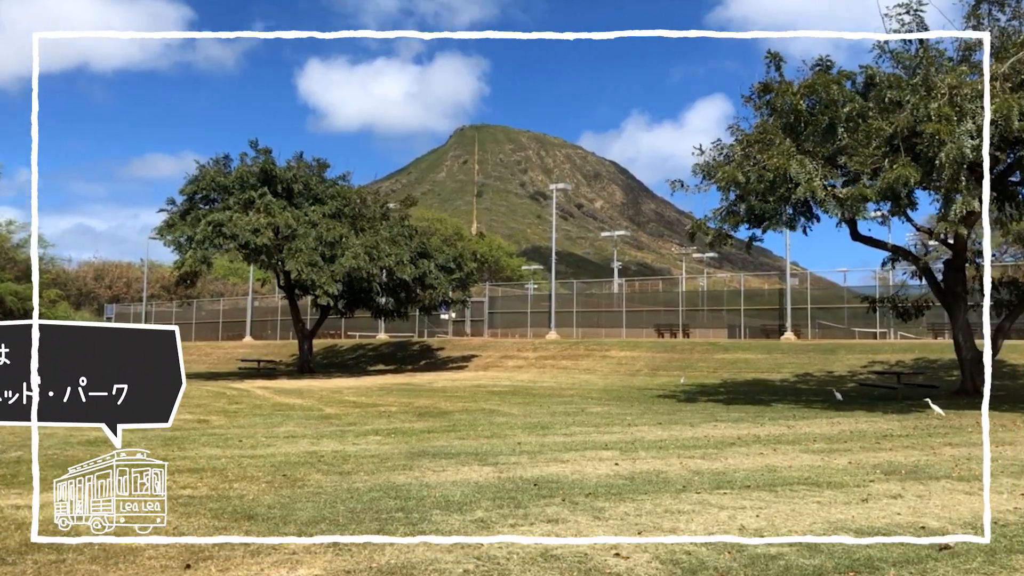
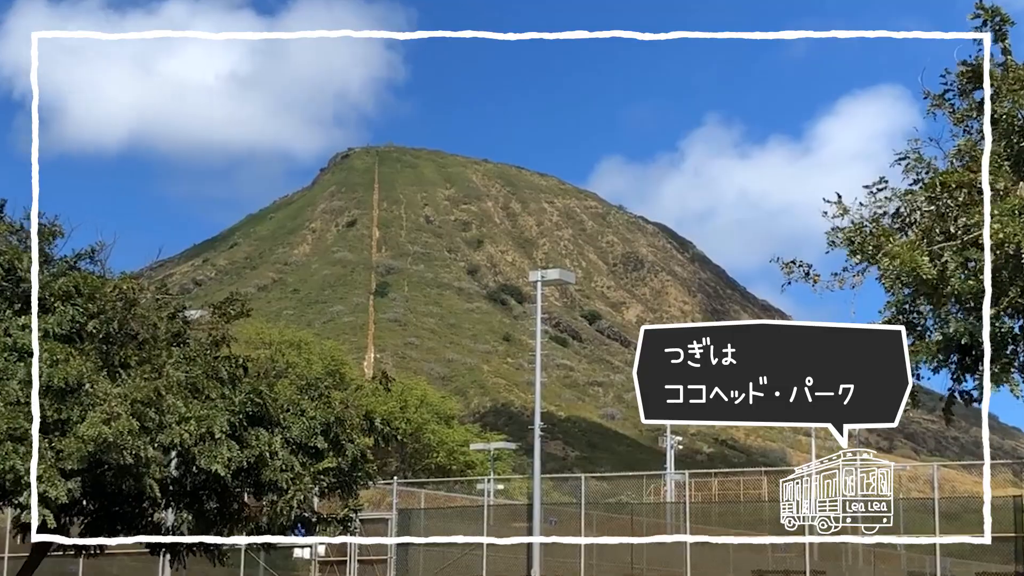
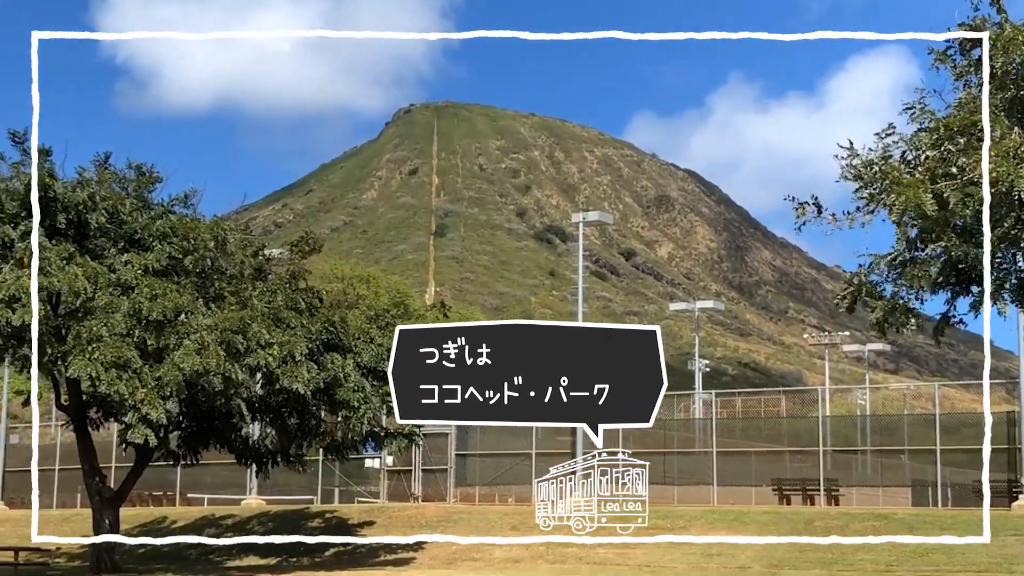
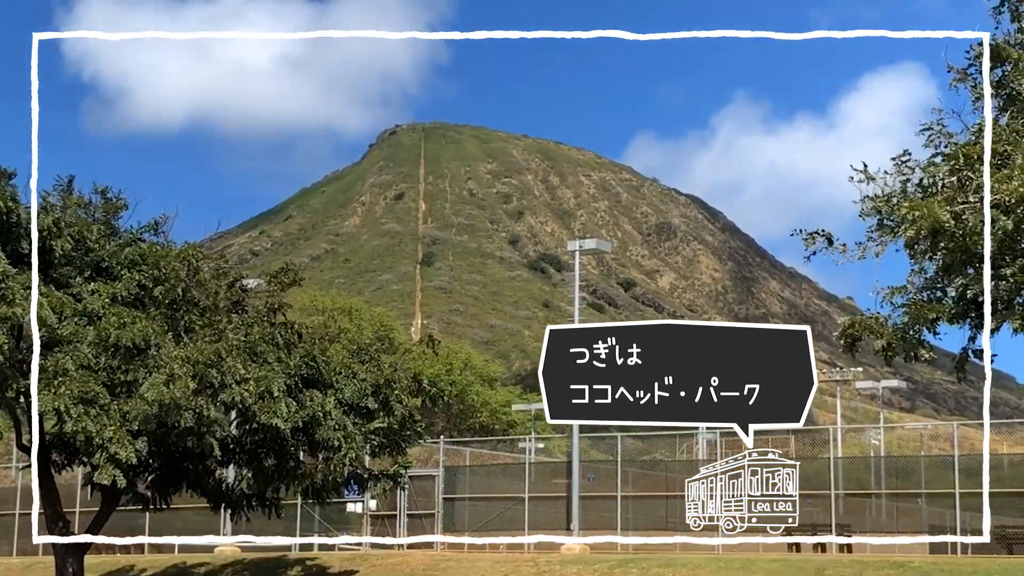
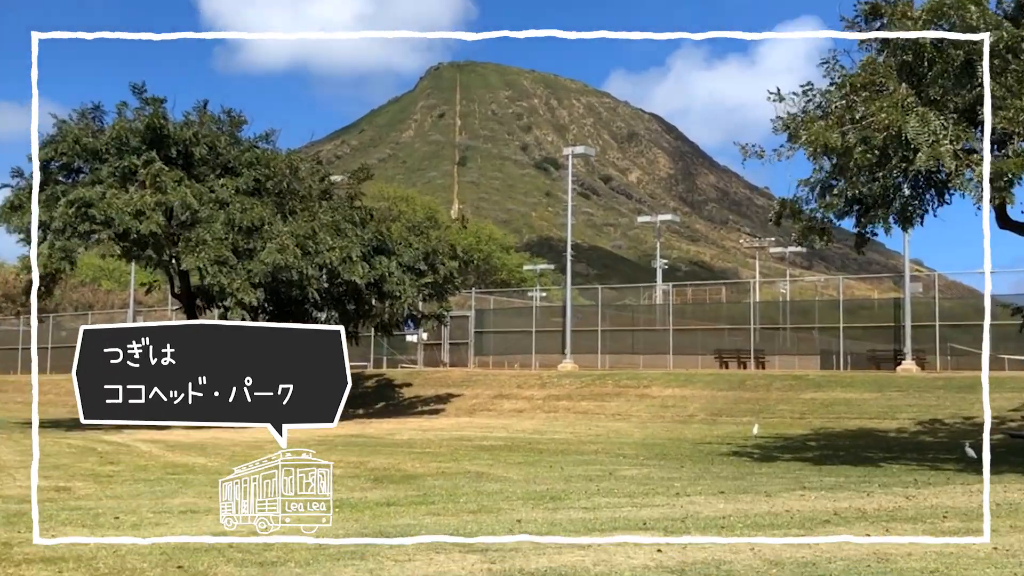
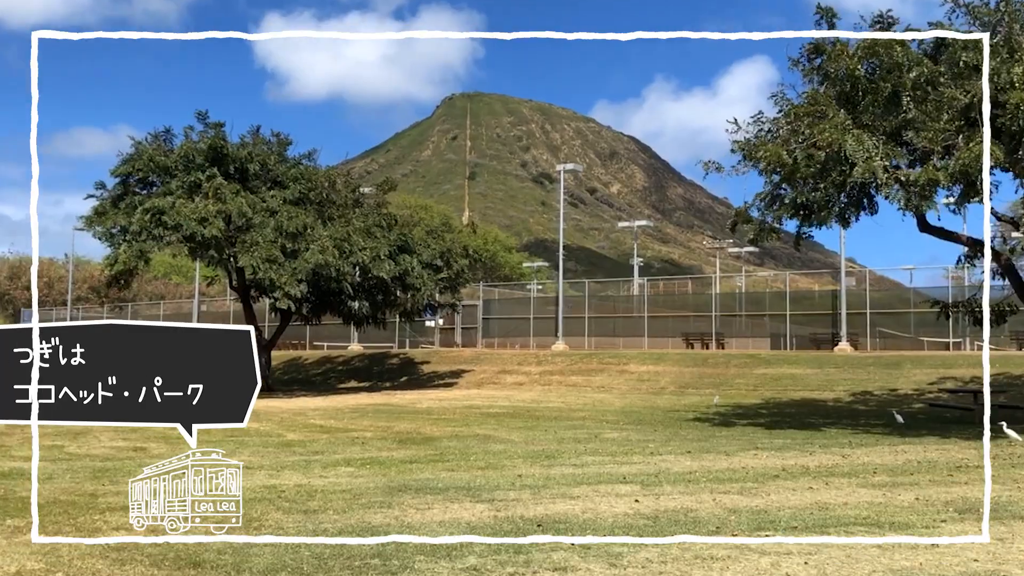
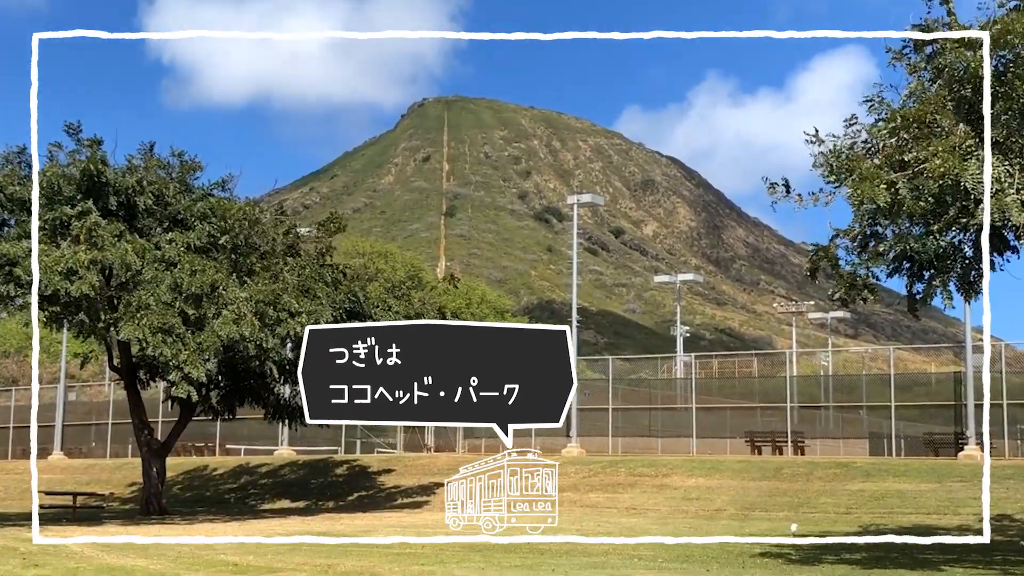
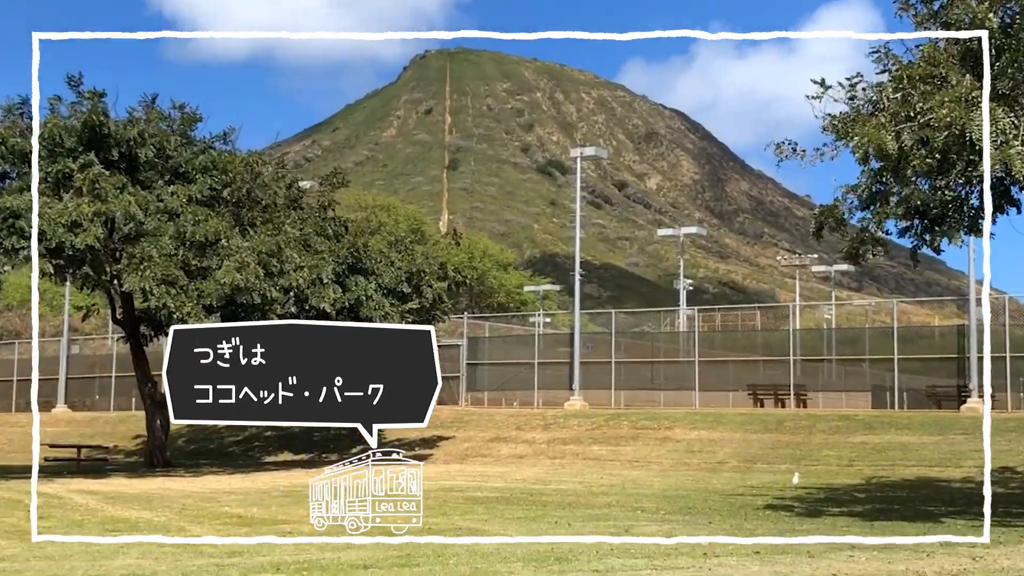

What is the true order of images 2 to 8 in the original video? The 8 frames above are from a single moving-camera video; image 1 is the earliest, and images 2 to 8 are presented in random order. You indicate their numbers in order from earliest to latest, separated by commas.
6, 5, 8, 7, 3, 4, 2
